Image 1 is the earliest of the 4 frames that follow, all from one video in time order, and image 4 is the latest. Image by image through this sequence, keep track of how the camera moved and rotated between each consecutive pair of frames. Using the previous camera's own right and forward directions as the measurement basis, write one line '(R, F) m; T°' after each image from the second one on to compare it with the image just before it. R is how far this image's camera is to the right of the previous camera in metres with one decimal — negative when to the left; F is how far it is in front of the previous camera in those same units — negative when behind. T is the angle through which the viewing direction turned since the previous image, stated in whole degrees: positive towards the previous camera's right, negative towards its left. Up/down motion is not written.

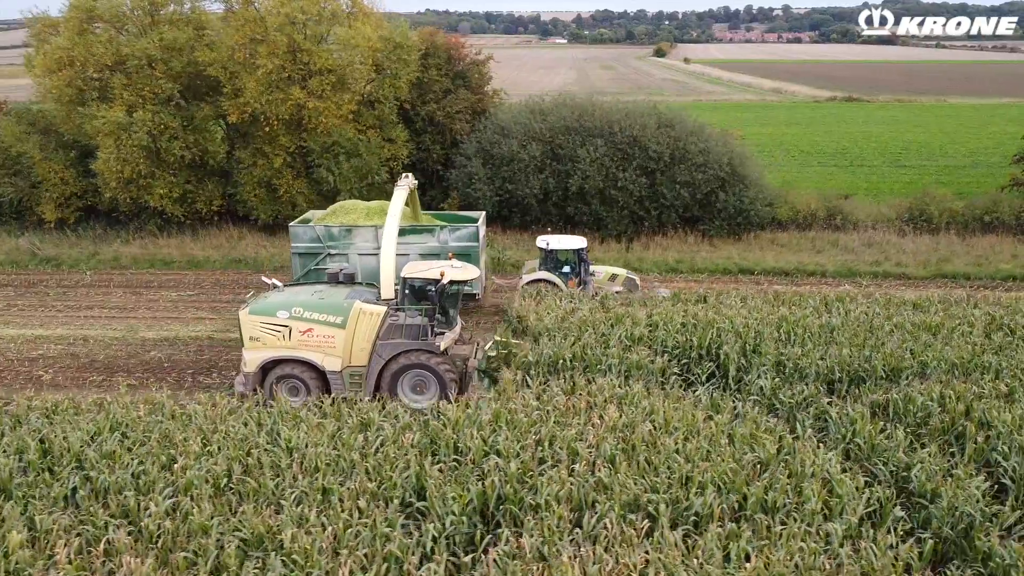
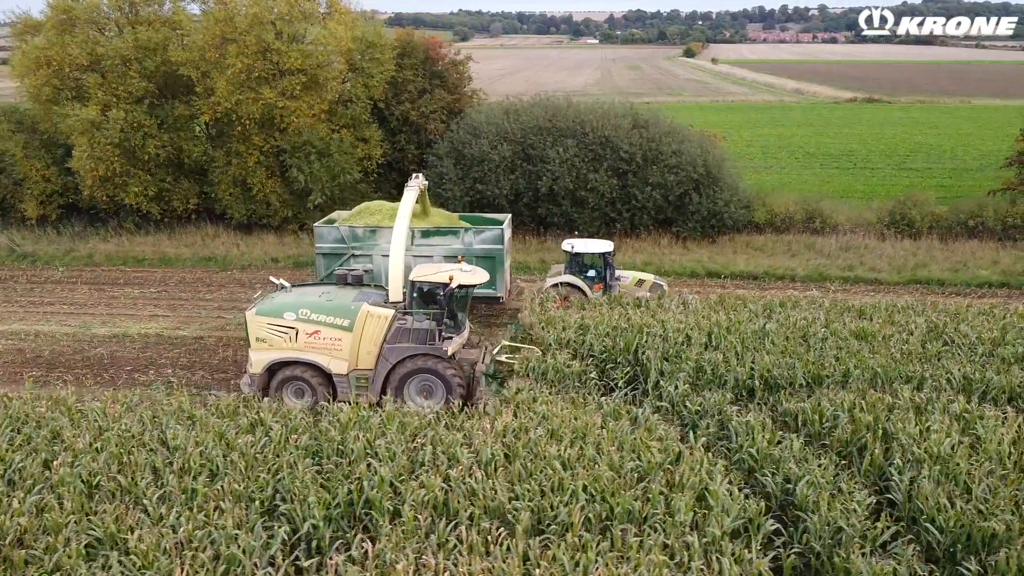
(+1.2, +0.1) m; -2°
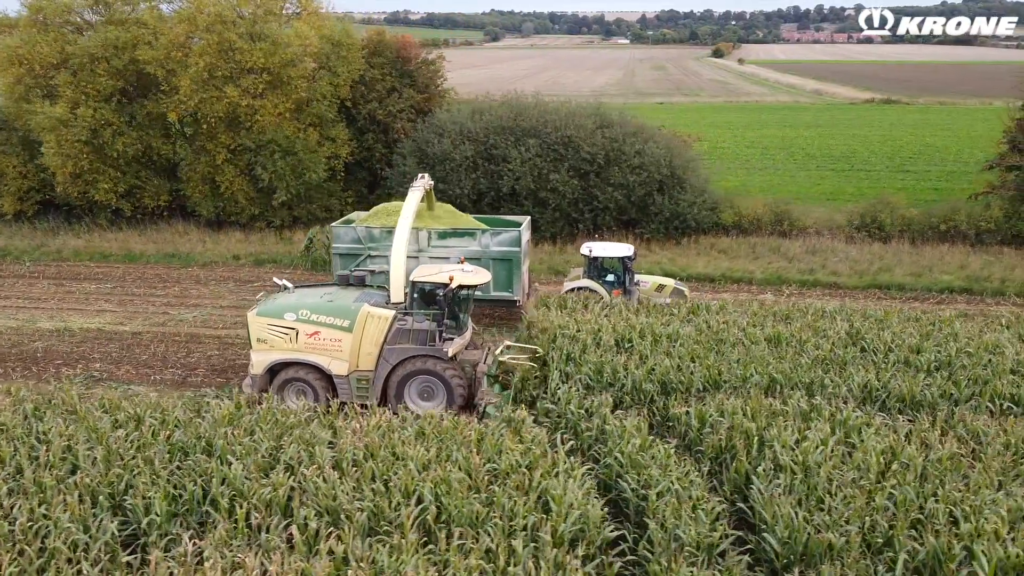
(+1.4, +0.1) m; -2°
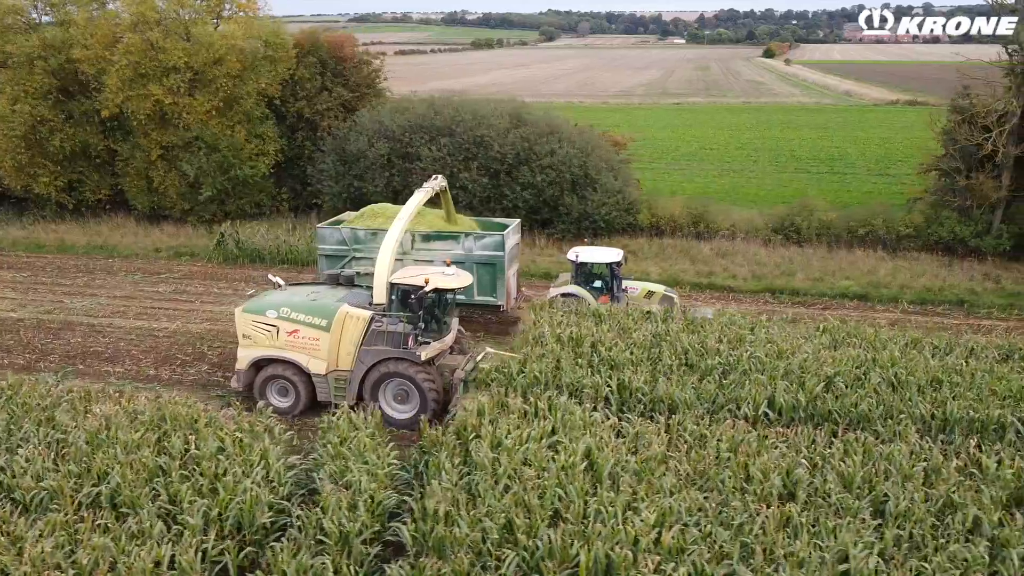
(+2.8, 0.0) m; -4°
